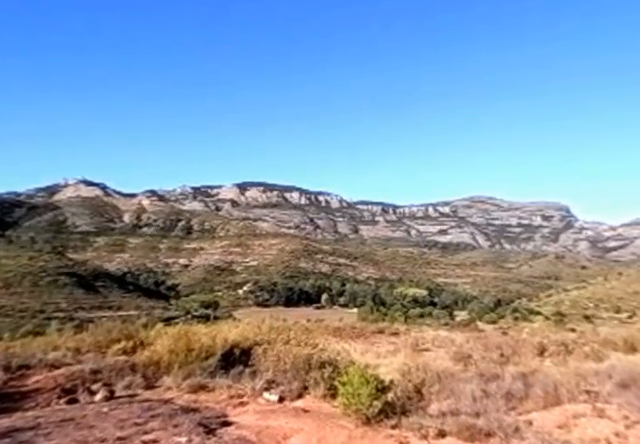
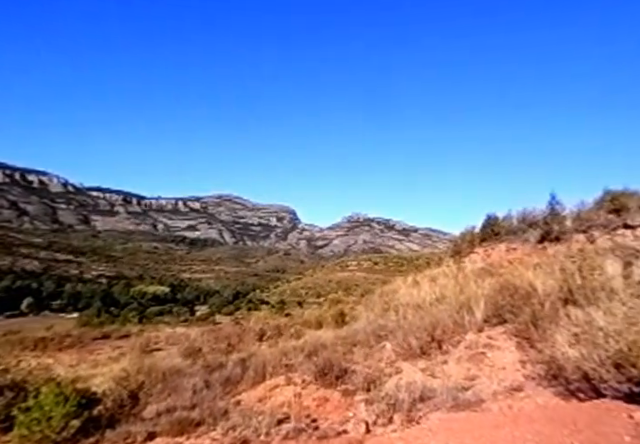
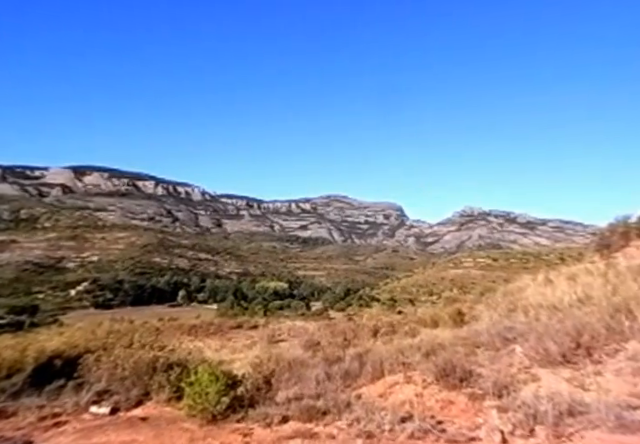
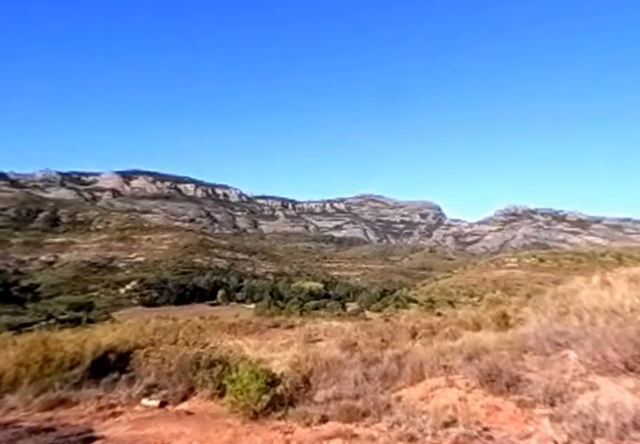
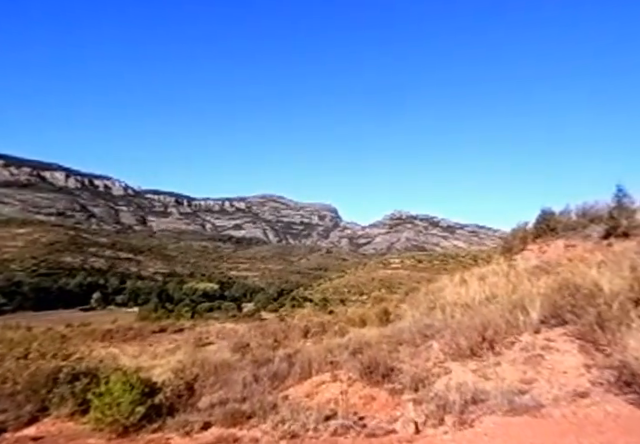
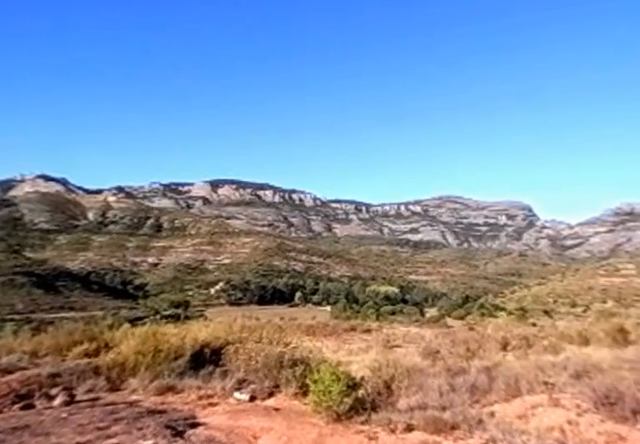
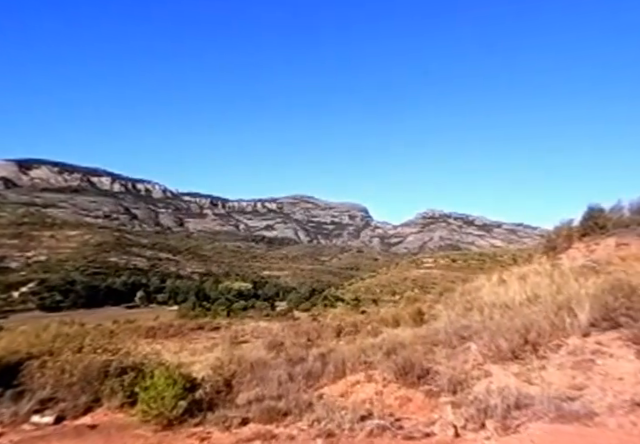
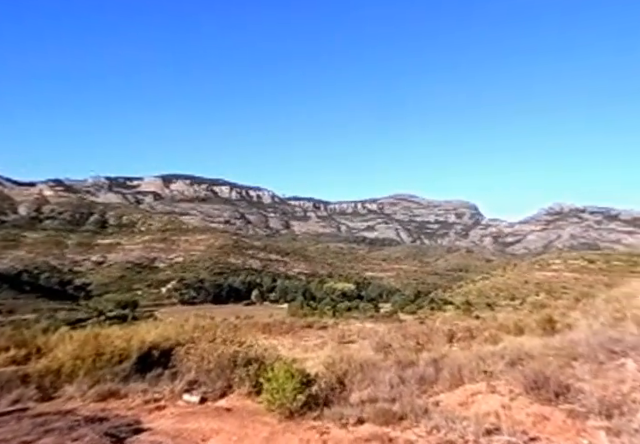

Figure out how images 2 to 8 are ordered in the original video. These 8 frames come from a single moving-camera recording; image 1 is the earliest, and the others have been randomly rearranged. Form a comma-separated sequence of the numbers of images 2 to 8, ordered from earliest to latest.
6, 8, 4, 3, 7, 5, 2
